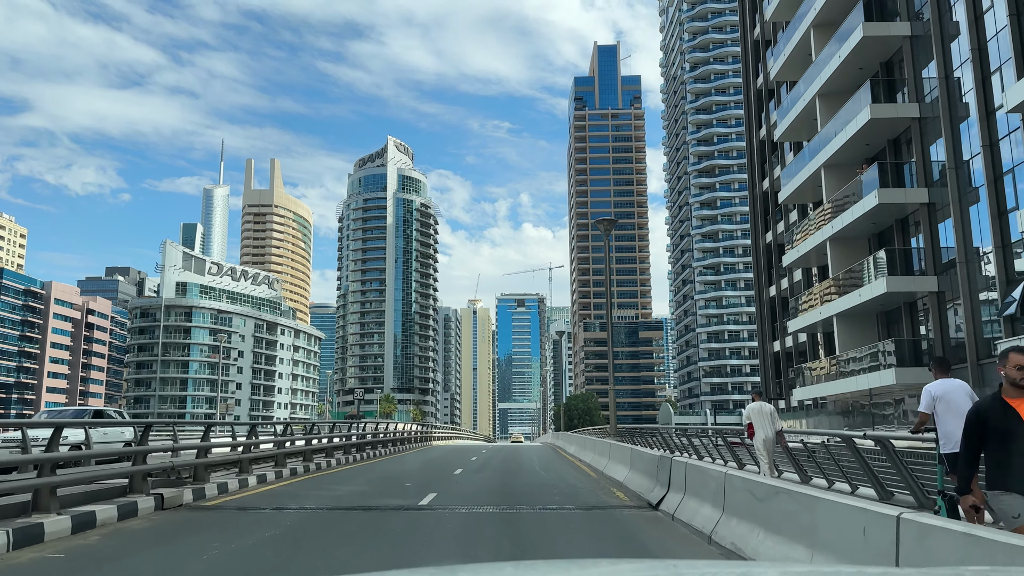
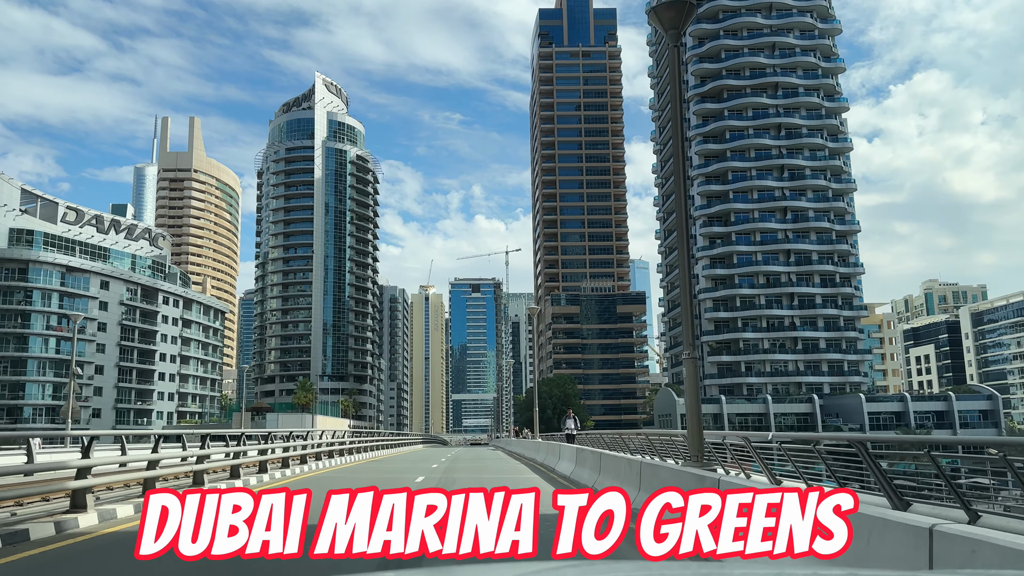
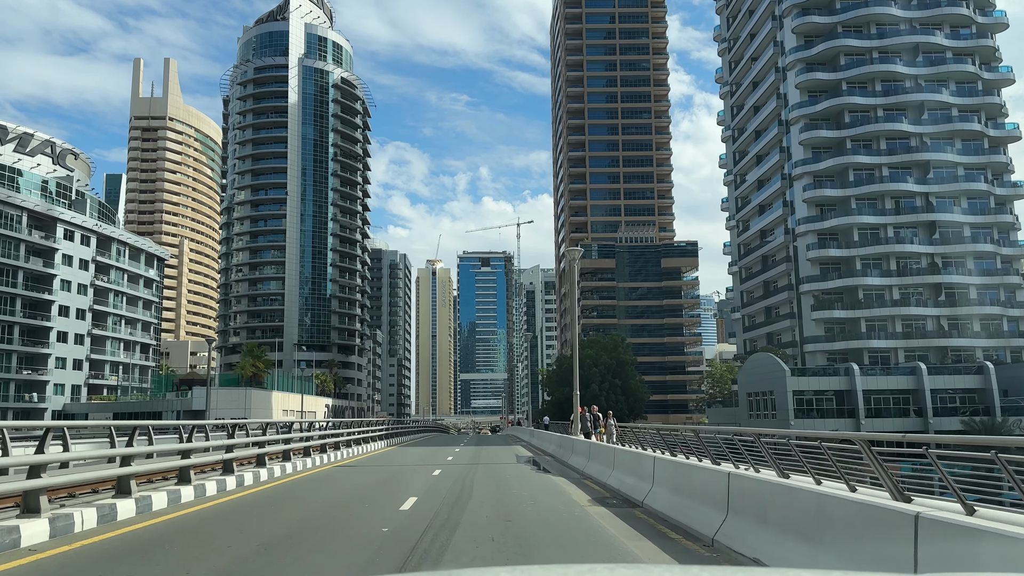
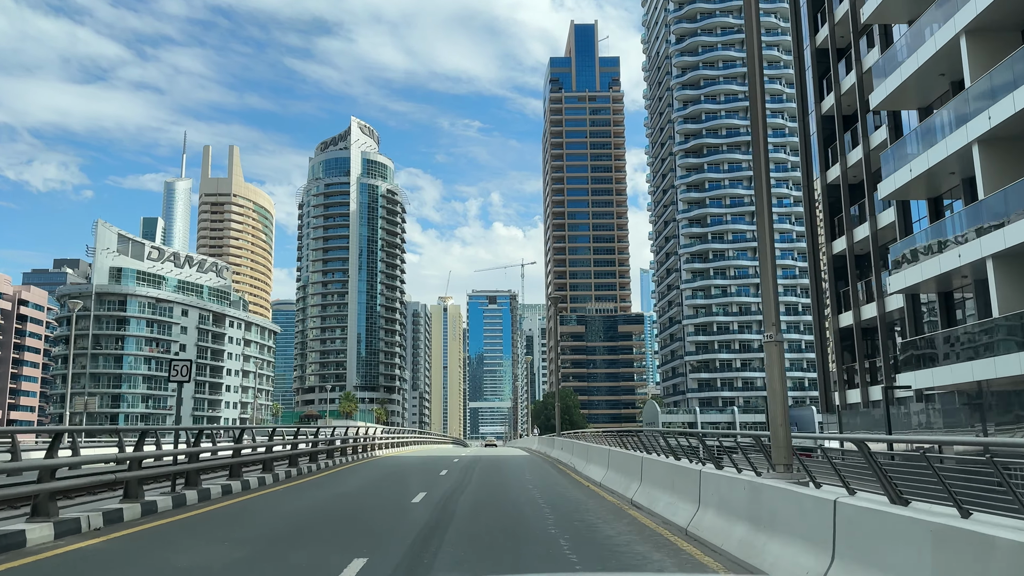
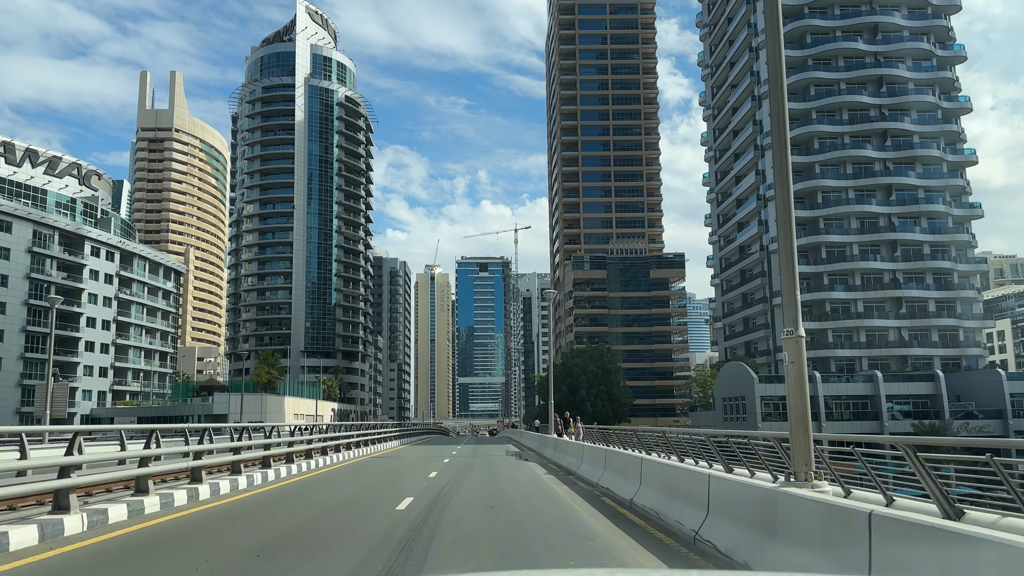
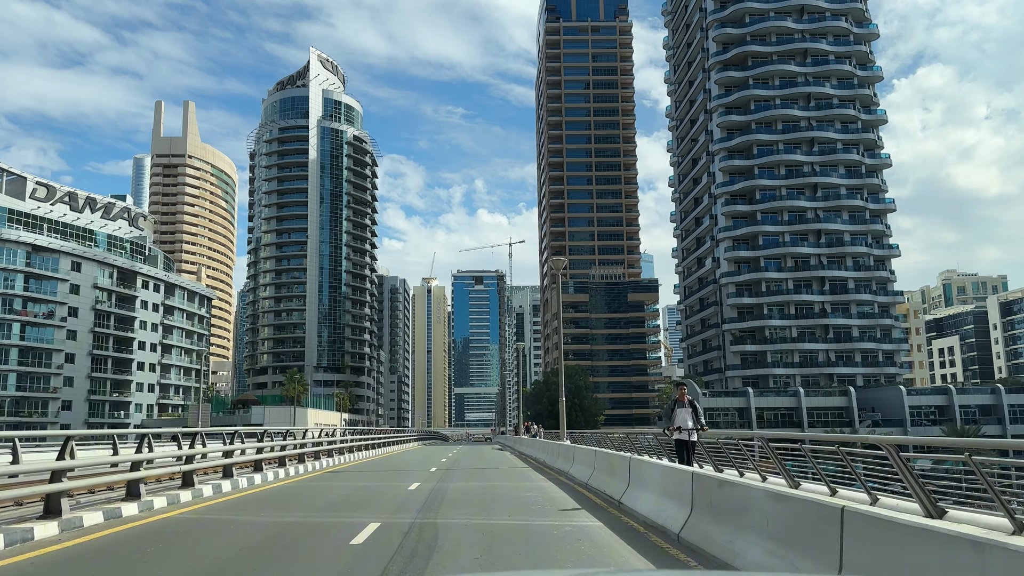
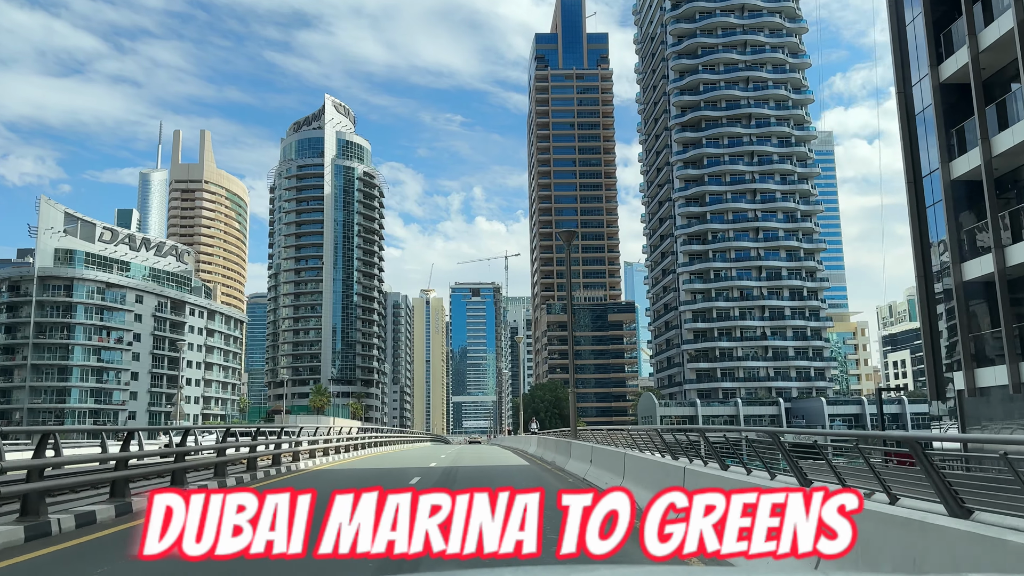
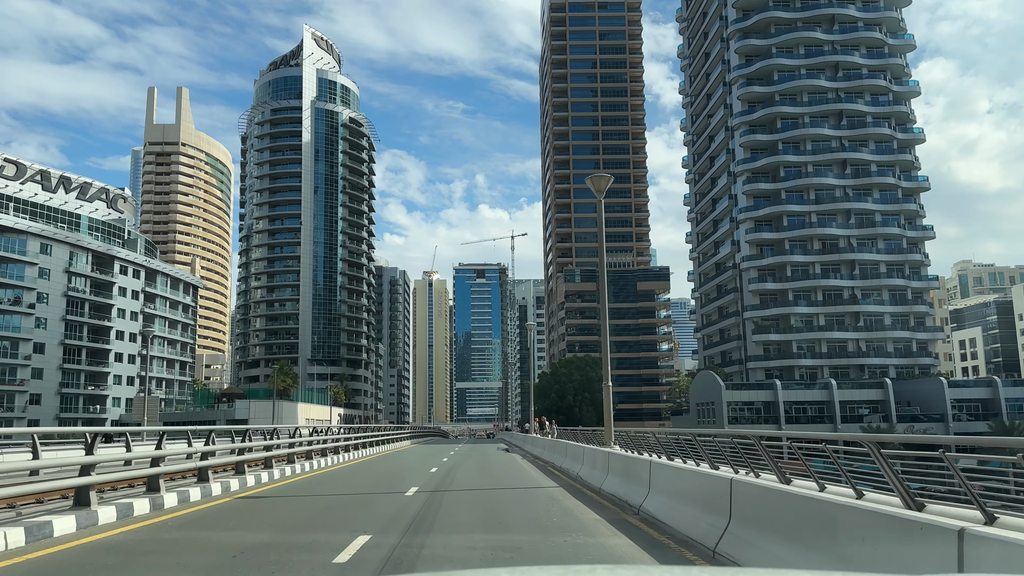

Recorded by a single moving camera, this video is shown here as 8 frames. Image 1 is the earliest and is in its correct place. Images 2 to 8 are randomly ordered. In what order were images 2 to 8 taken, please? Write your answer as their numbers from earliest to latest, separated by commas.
4, 7, 2, 6, 8, 5, 3
